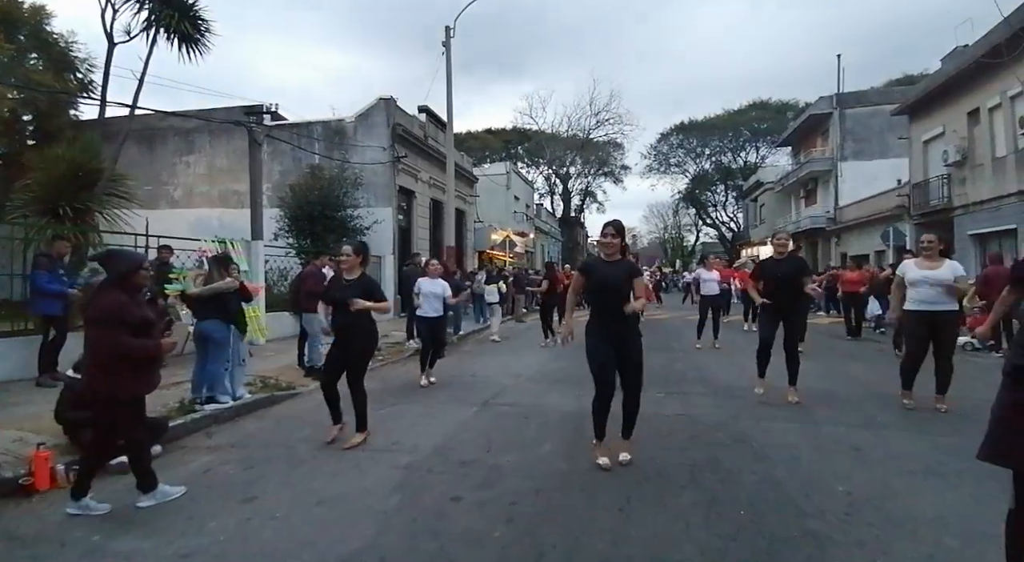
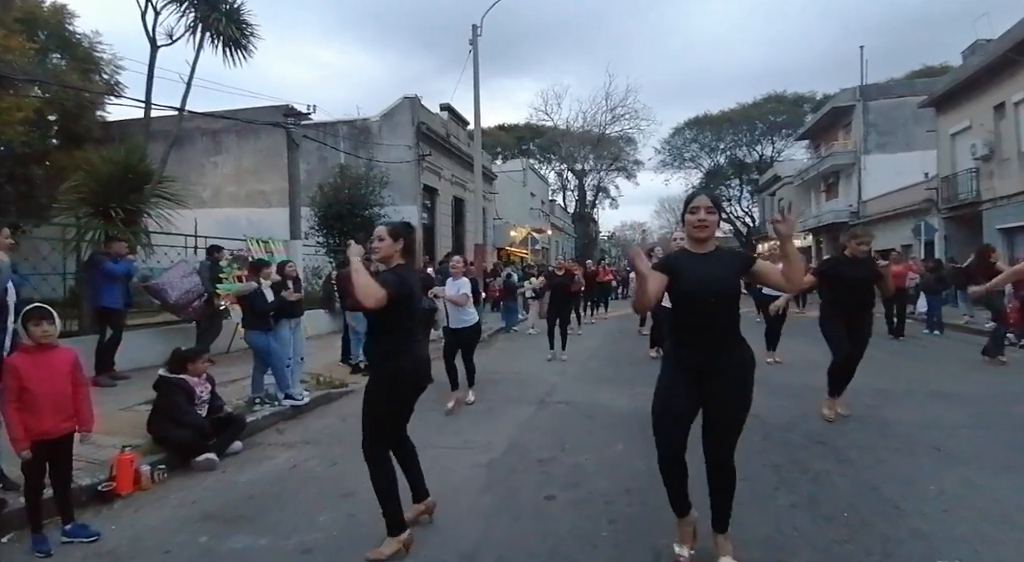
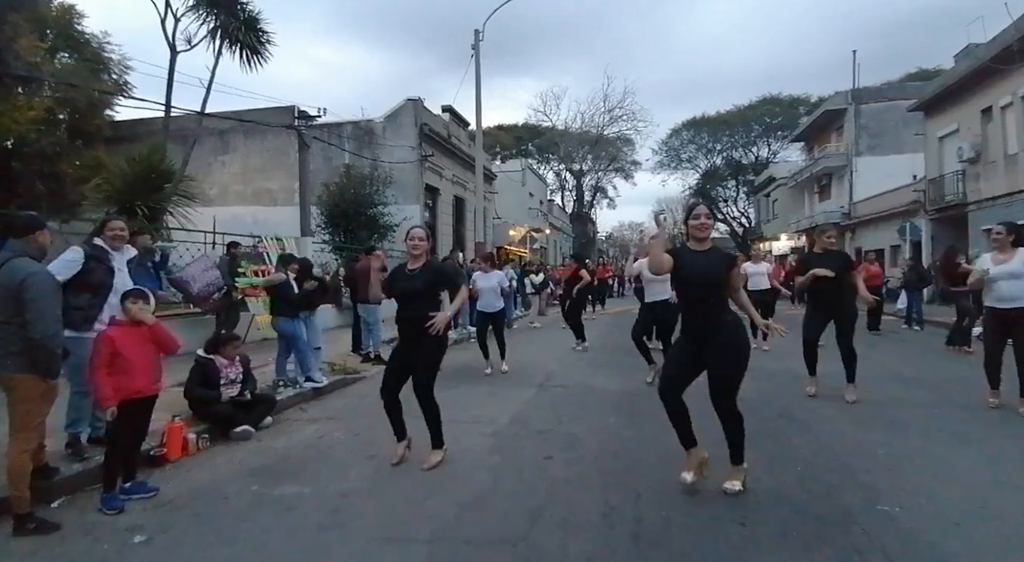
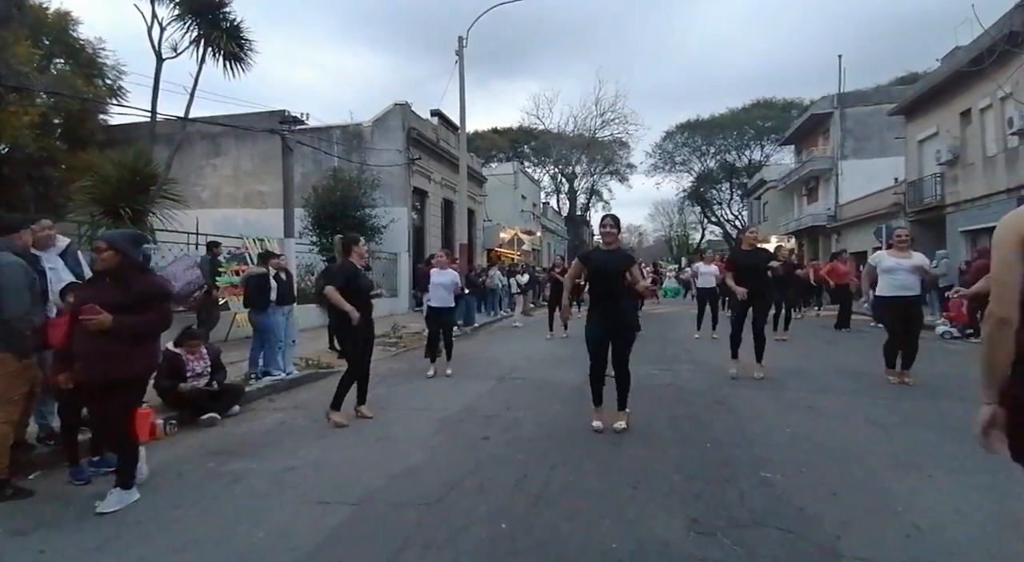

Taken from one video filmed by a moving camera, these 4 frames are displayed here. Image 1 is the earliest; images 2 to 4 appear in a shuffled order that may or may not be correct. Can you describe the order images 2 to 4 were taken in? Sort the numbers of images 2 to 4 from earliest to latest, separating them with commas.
4, 3, 2
